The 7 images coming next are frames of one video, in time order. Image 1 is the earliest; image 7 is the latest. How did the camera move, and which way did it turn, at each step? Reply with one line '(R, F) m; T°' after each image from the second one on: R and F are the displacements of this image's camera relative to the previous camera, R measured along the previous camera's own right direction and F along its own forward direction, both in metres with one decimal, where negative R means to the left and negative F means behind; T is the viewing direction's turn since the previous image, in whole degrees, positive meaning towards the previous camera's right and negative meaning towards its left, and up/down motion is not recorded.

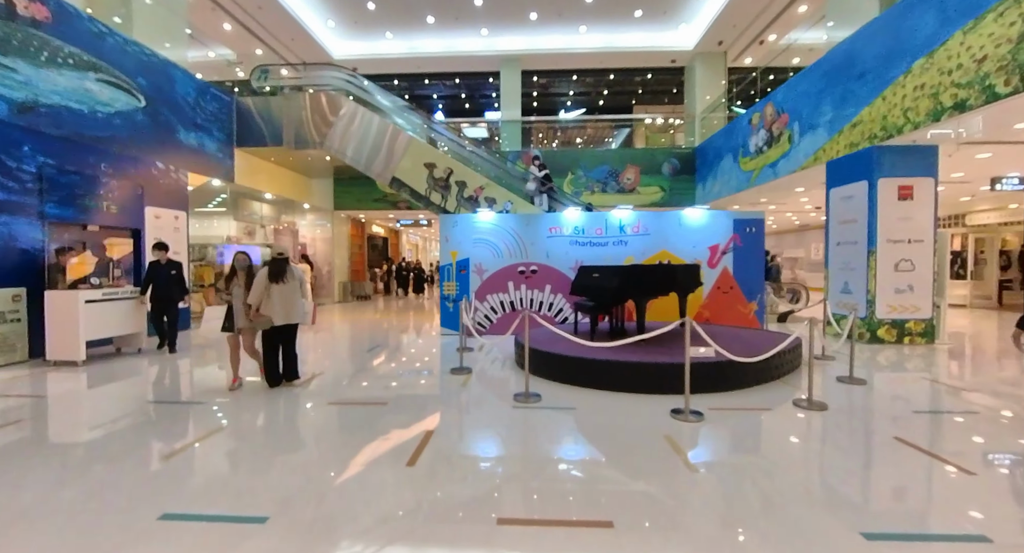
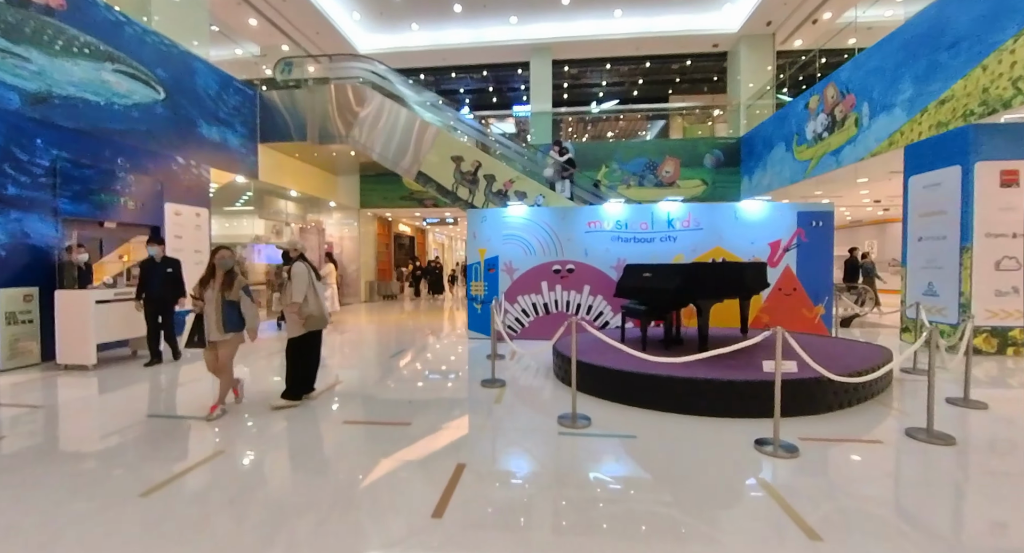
(-0.1, +0.6) m; -3°
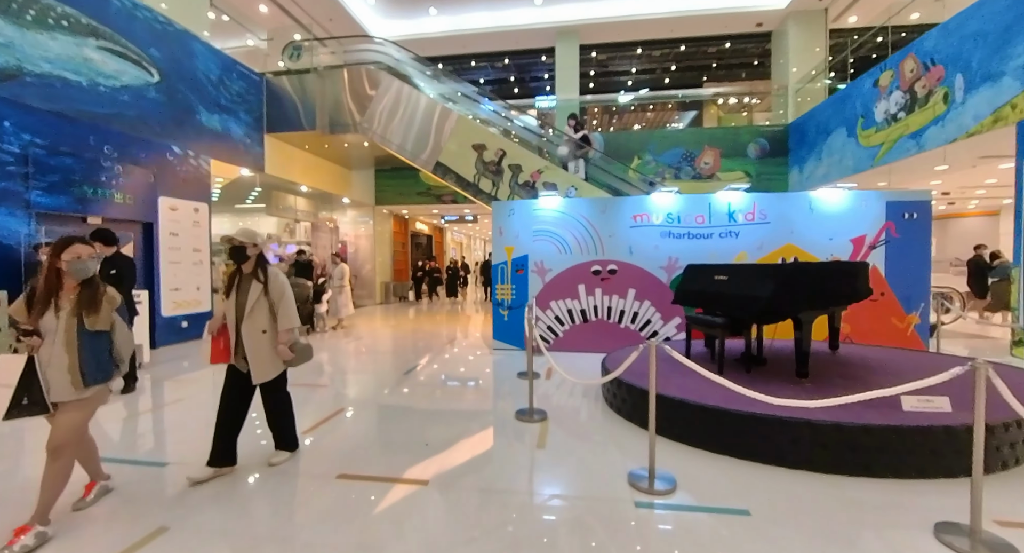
(-0.2, +1.0) m; -2°
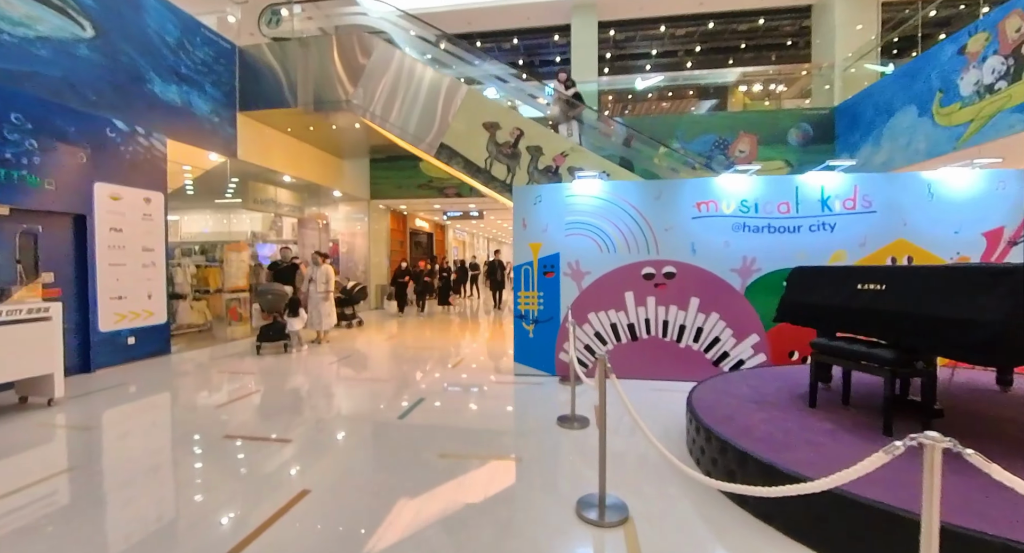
(-0.3, +1.4) m; 0°
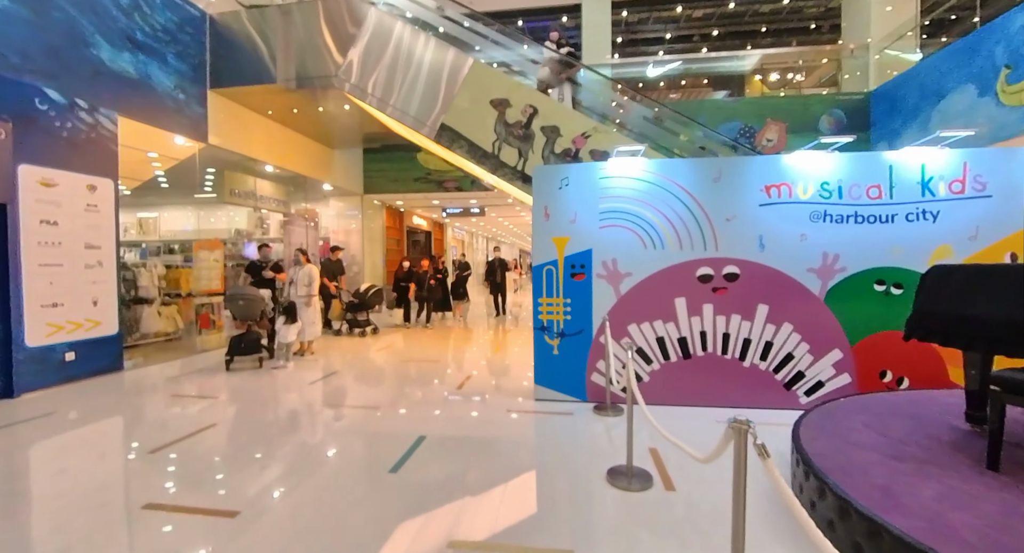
(-0.2, +1.0) m; 0°
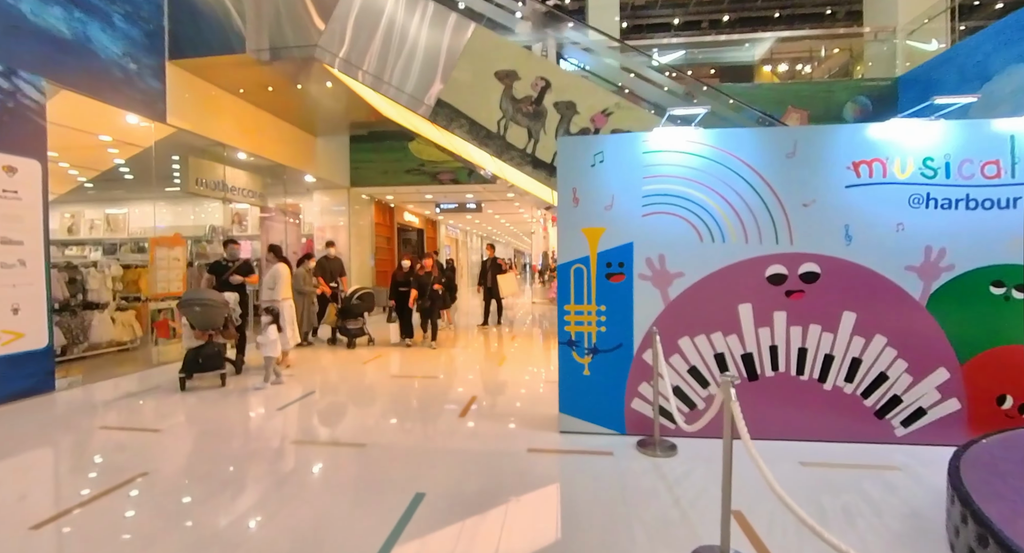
(-0.2, +0.9) m; +1°
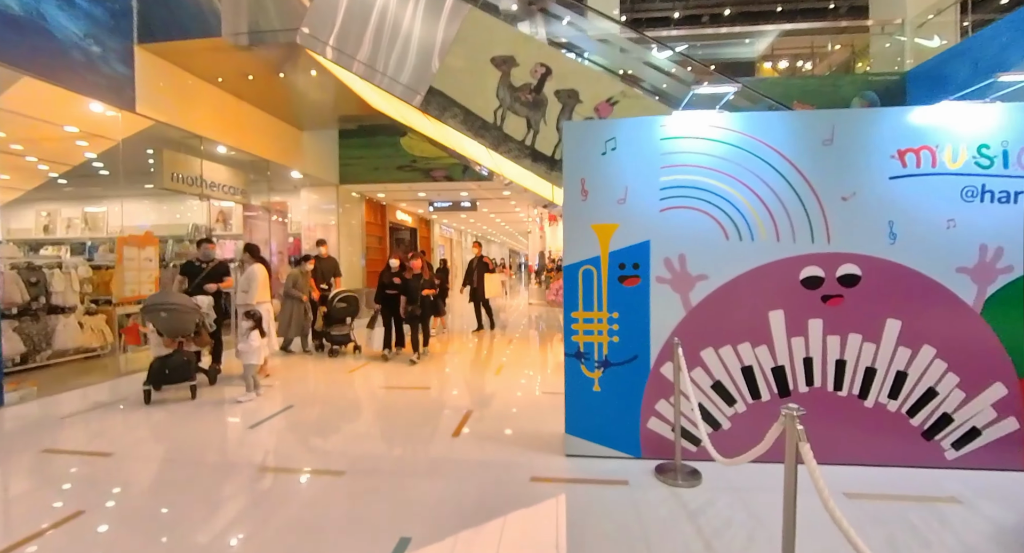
(0.0, +0.4) m; +1°
